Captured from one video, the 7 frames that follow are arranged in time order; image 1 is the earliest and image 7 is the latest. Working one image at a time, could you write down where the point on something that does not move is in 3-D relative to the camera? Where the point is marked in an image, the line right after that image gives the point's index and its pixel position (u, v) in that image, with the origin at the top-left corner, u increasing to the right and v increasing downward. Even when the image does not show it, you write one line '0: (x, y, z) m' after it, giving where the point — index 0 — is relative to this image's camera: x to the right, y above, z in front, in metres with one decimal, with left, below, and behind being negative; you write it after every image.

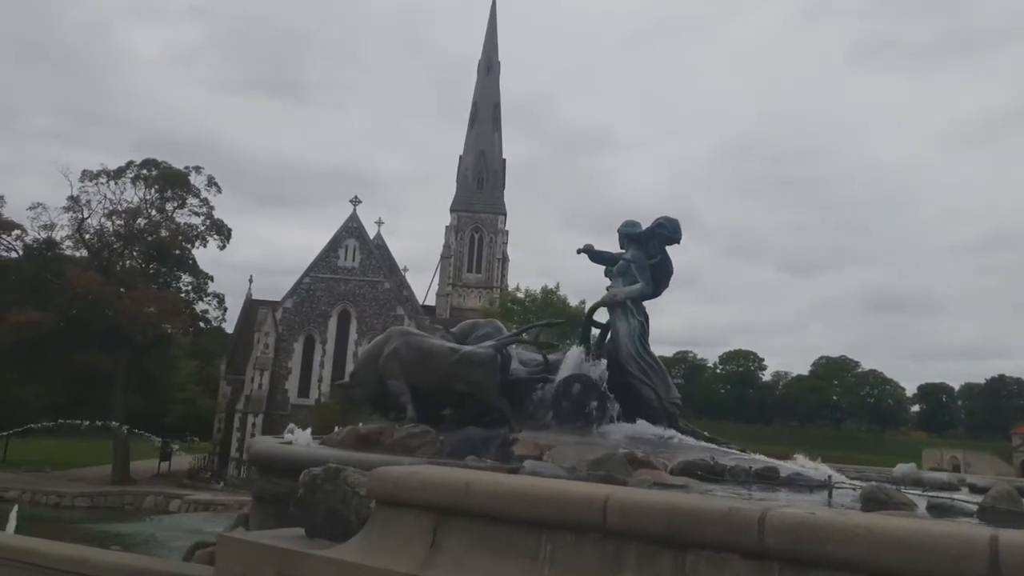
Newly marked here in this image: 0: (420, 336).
0: (-1.0, -0.5, +8.6) m
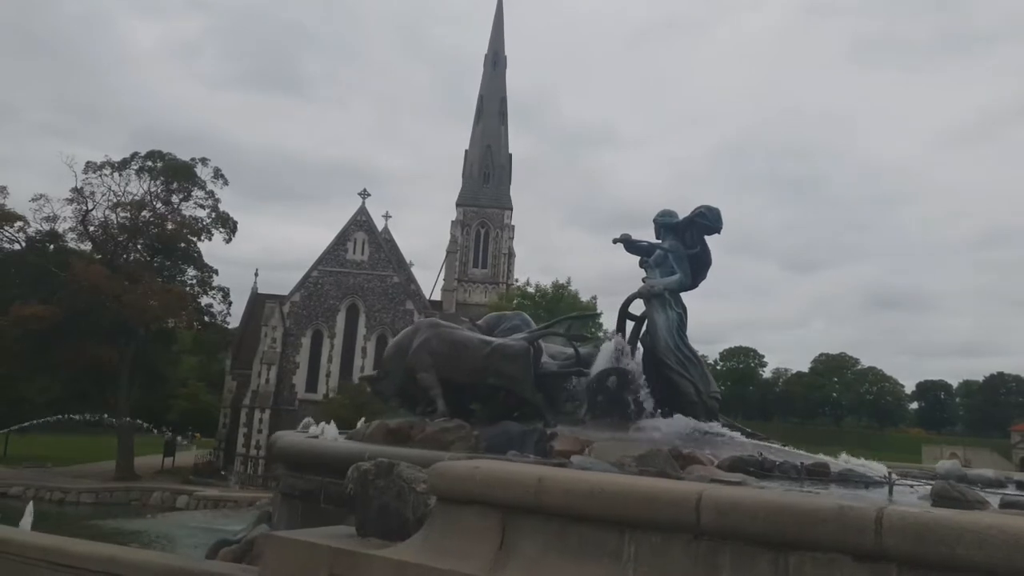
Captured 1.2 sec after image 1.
0: (-0.6, -0.4, +8.3) m
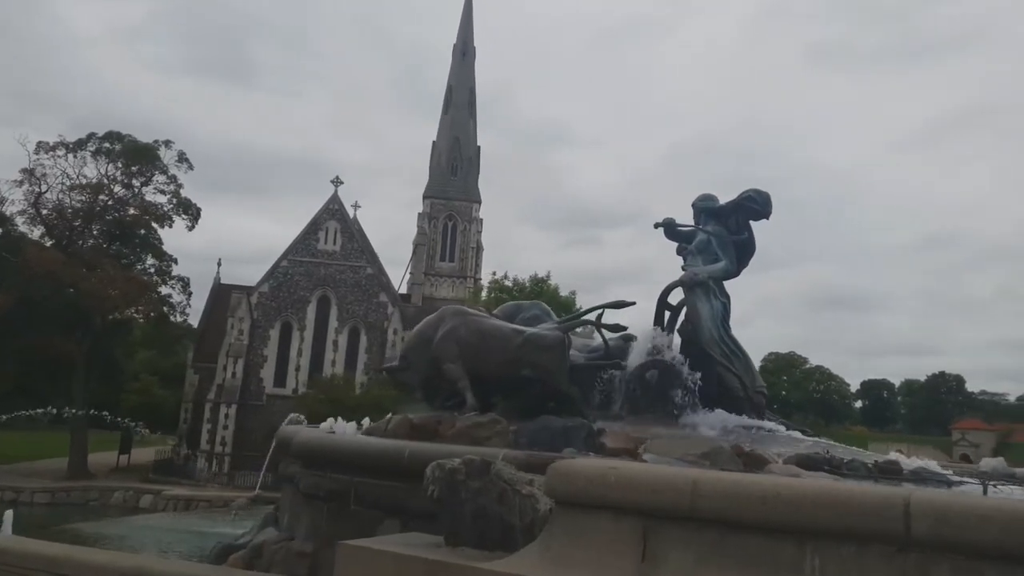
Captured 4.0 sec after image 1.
0: (-0.3, -0.3, +7.8) m
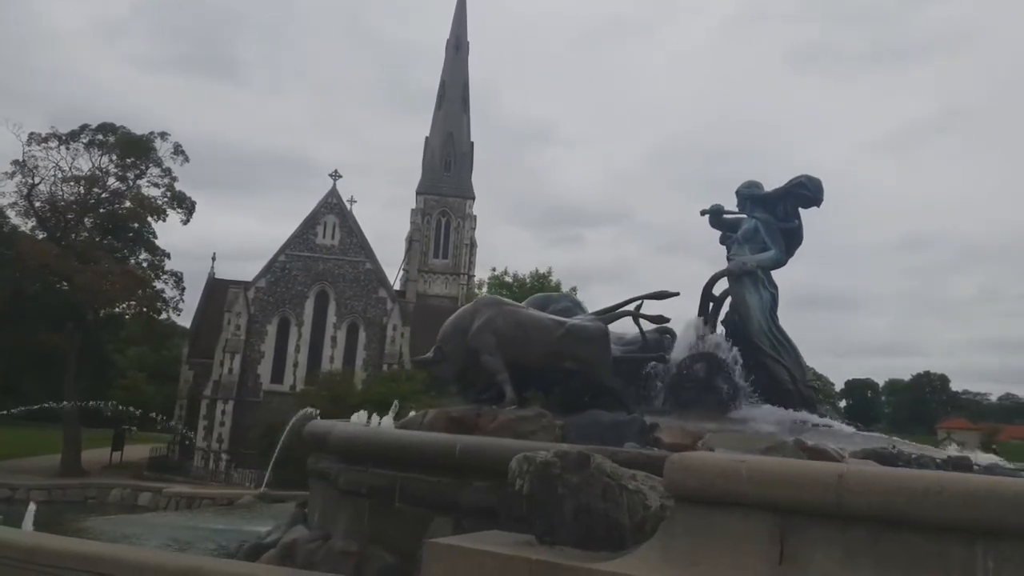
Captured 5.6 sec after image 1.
0: (0.0, -0.2, +7.5) m
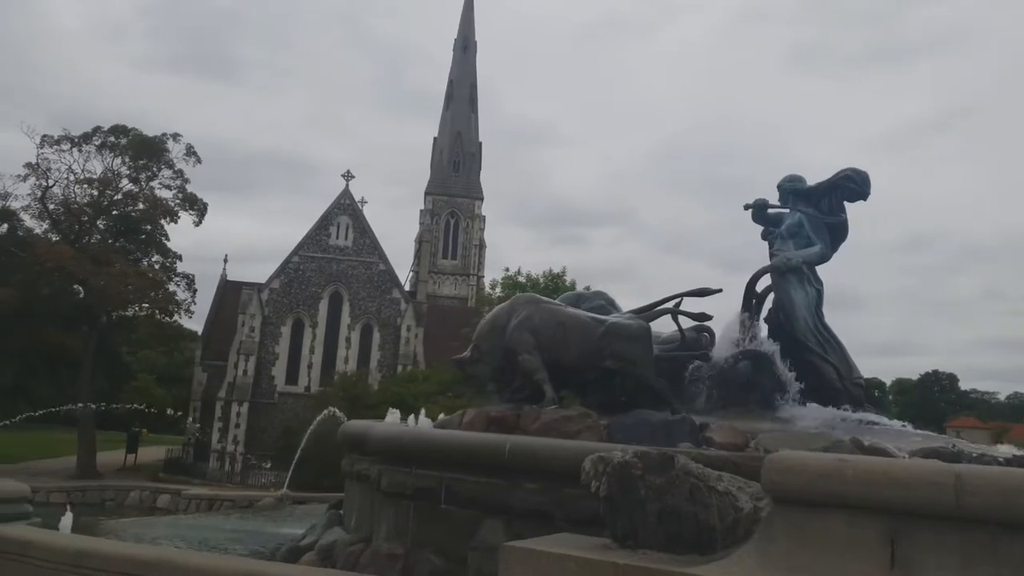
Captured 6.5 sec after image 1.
0: (+0.4, -0.1, +7.3) m
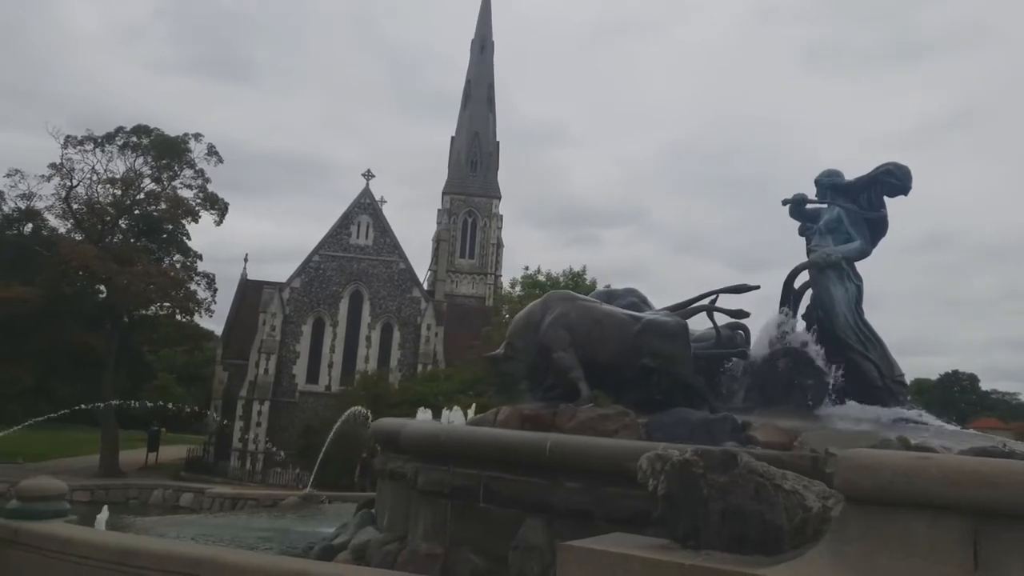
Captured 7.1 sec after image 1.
0: (+0.7, -0.1, +7.2) m
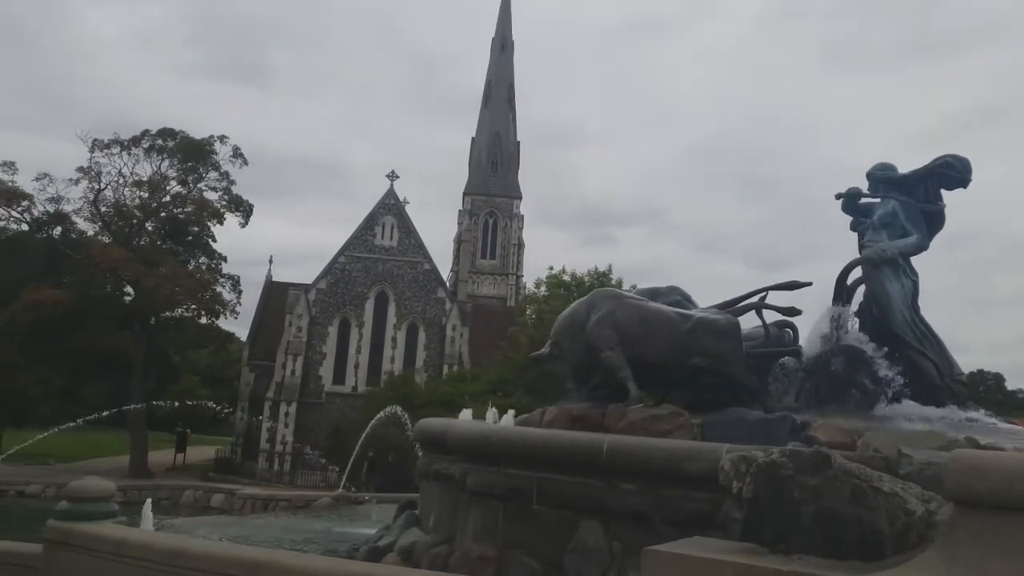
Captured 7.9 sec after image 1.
0: (+1.1, -0.1, +7.1) m
